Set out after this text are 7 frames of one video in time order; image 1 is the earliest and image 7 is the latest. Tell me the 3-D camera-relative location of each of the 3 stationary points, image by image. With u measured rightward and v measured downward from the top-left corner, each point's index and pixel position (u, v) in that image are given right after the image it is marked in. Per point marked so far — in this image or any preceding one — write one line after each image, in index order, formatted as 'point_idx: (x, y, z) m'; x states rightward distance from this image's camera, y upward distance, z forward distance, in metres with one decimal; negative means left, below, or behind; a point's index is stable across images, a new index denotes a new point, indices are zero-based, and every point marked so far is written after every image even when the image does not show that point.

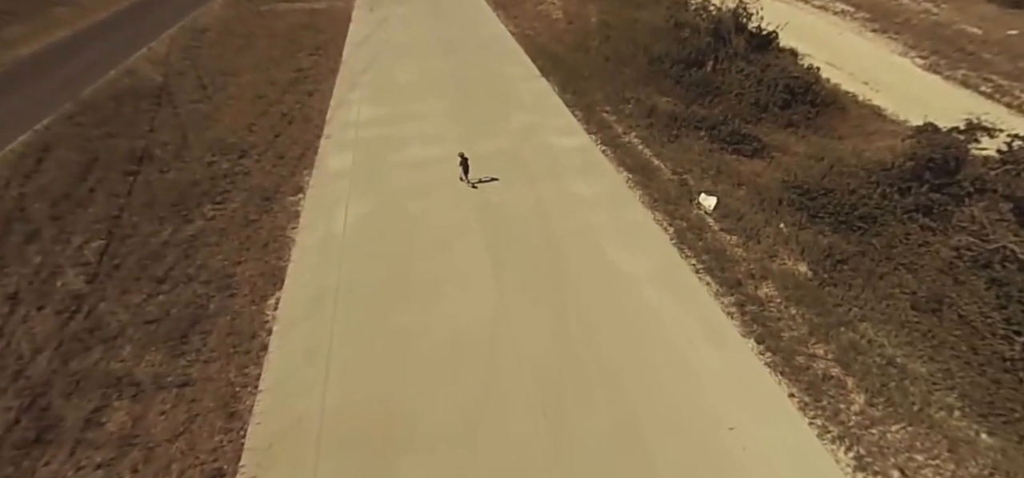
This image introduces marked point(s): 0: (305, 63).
0: (-6.2, +5.3, +14.9) m
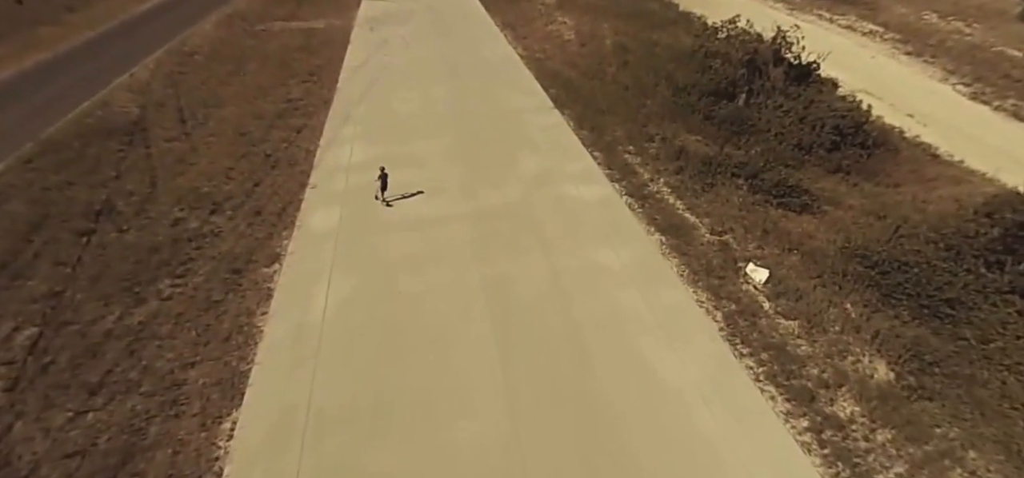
0: (-5.9, +4.0, +13.6) m
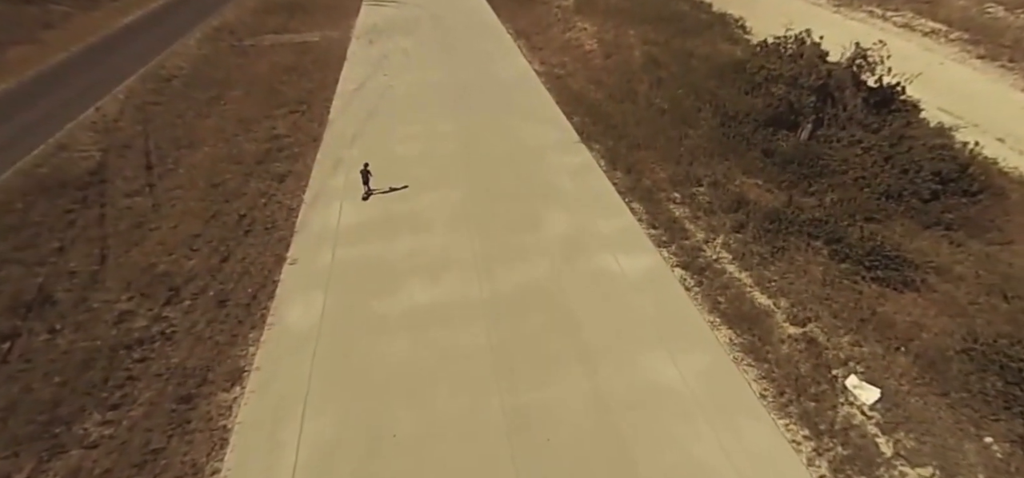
0: (-5.5, +2.7, +11.9) m
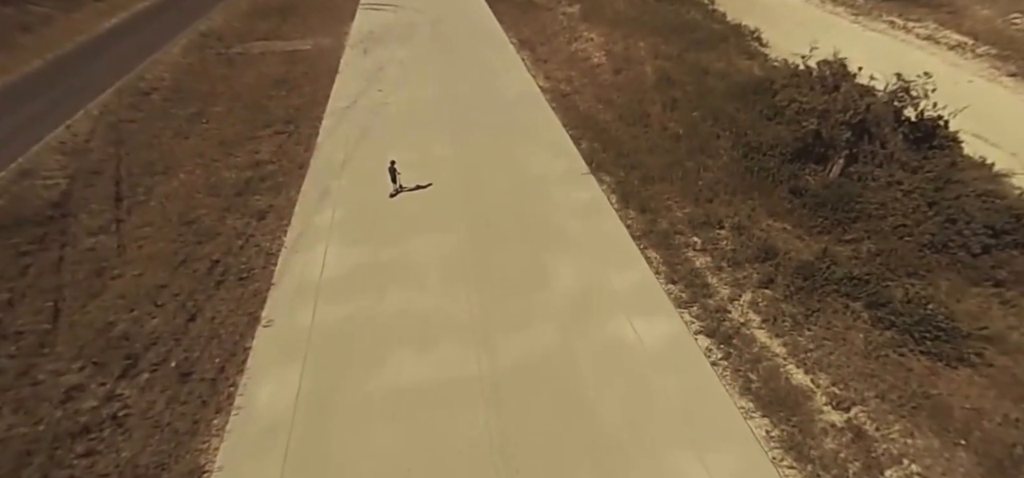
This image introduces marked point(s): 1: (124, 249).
0: (-5.4, +2.0, +11.0) m
1: (-6.5, -0.2, +8.3) m
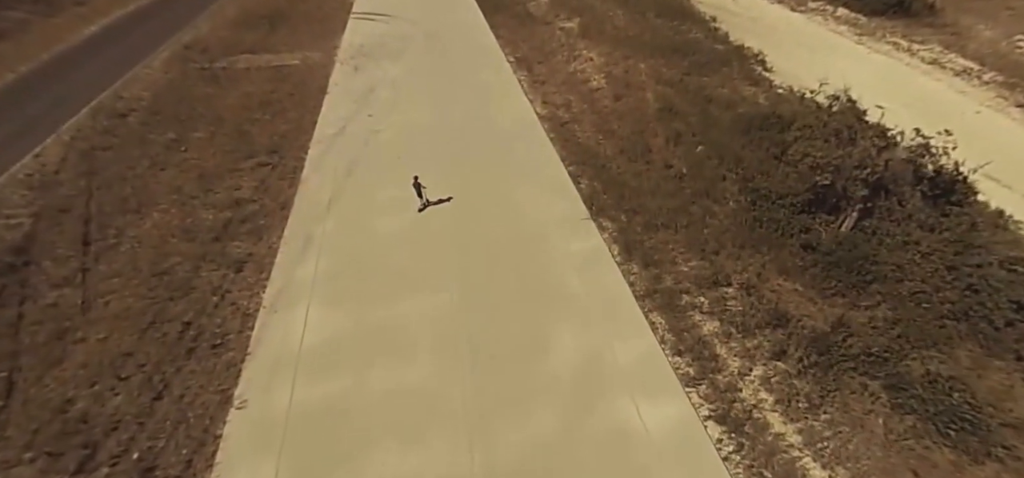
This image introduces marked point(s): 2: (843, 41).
0: (-5.5, +1.1, +10.3) m
1: (-6.6, -1.0, +7.7) m
2: (+12.6, +7.5, +18.8) m
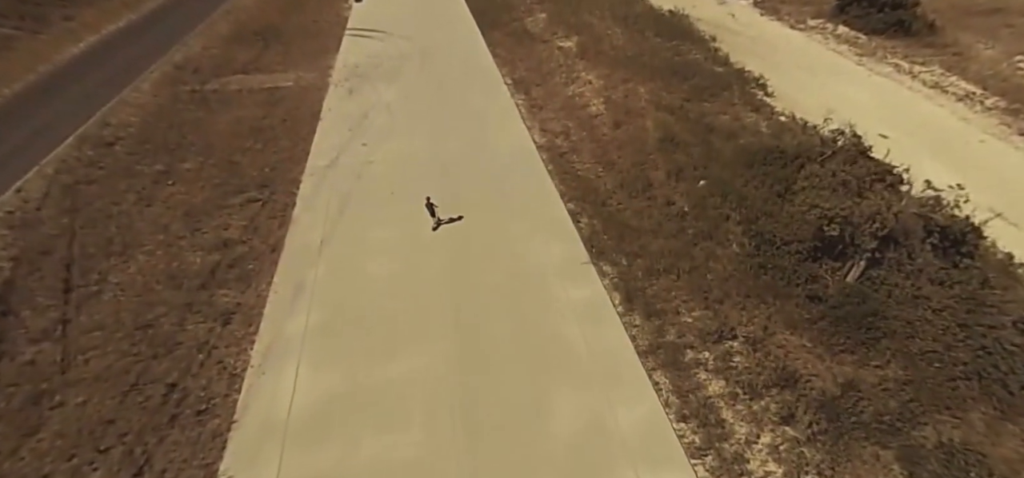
0: (-5.6, +0.3, +10.0) m
1: (-6.6, -1.9, +7.4) m
2: (+12.5, +6.7, +18.6) m
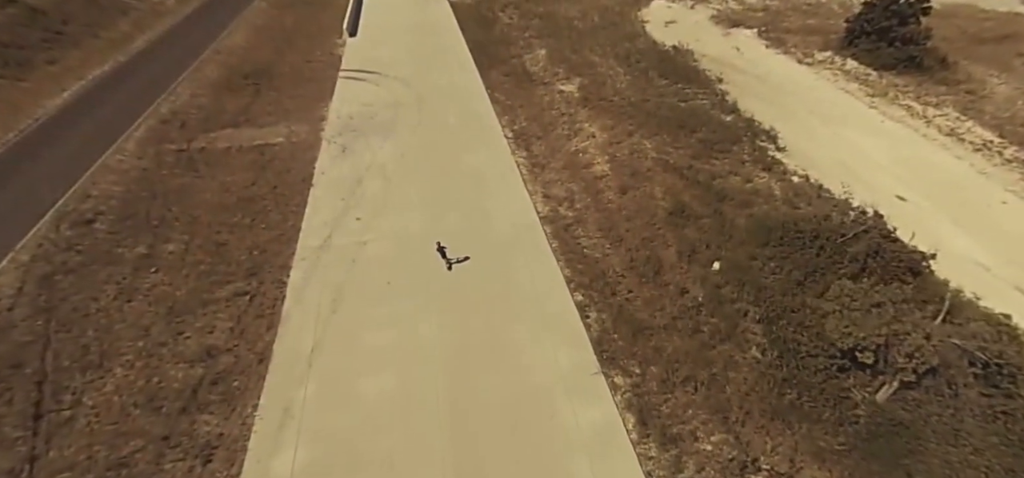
0: (-5.5, -1.7, +9.4) m
1: (-6.5, -3.8, +6.8) m
2: (+12.5, +4.9, +18.0) m
